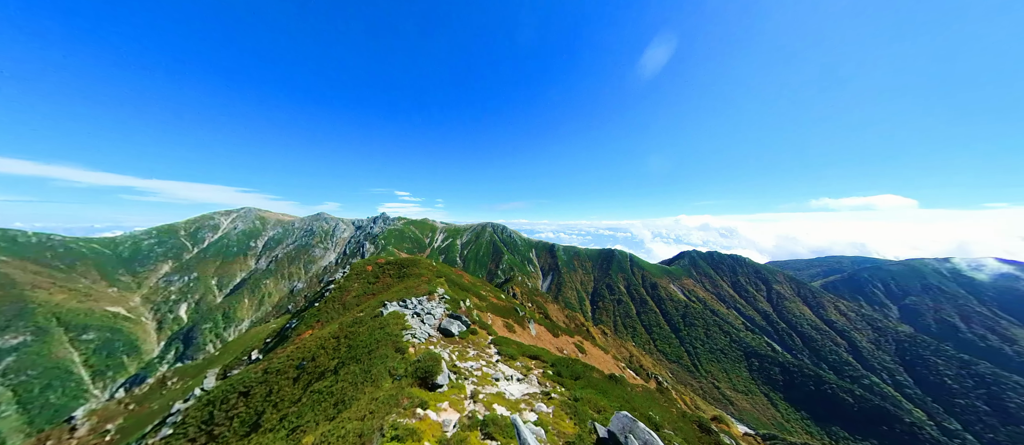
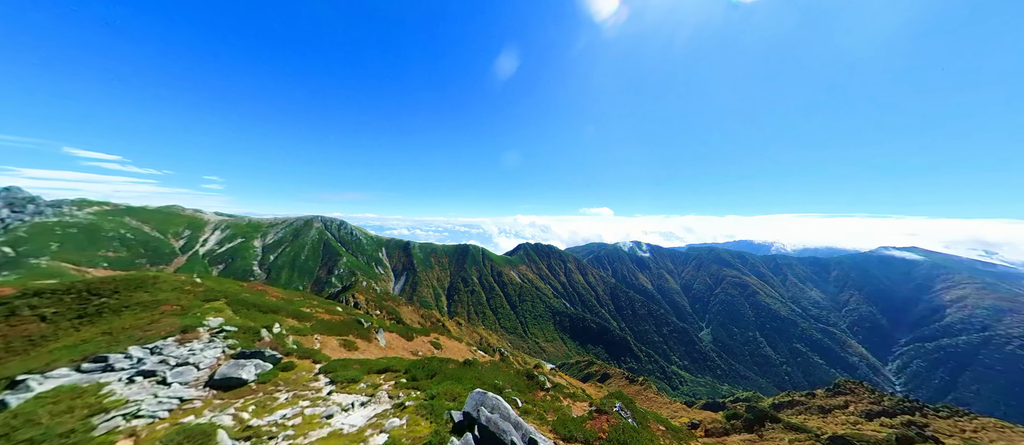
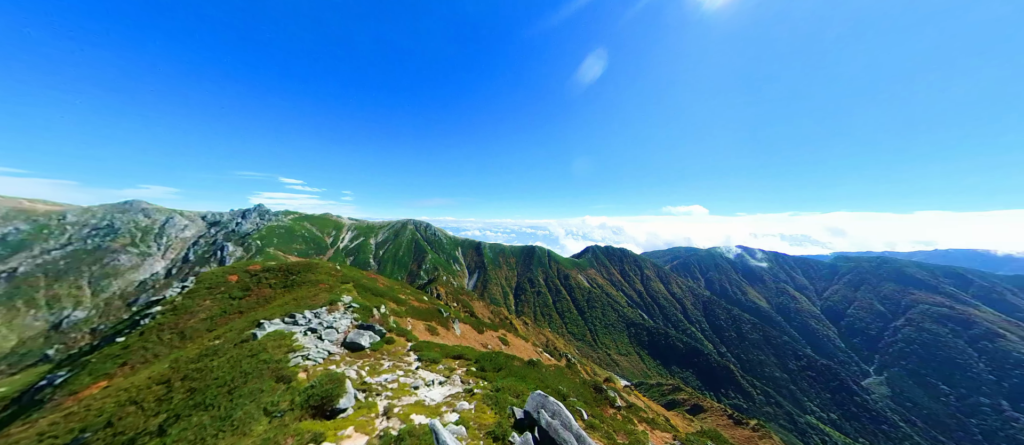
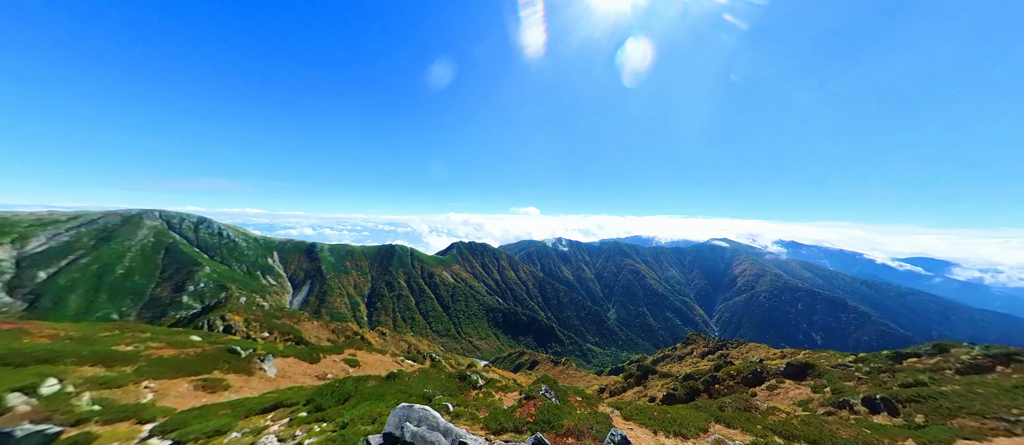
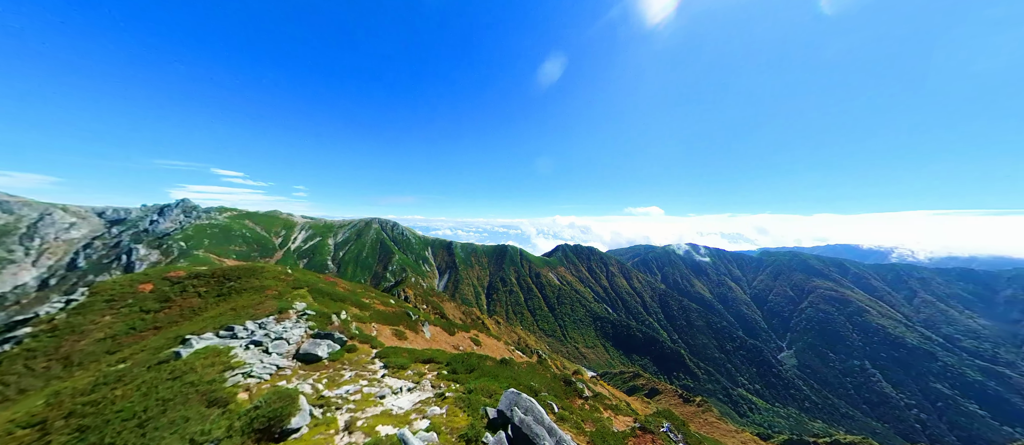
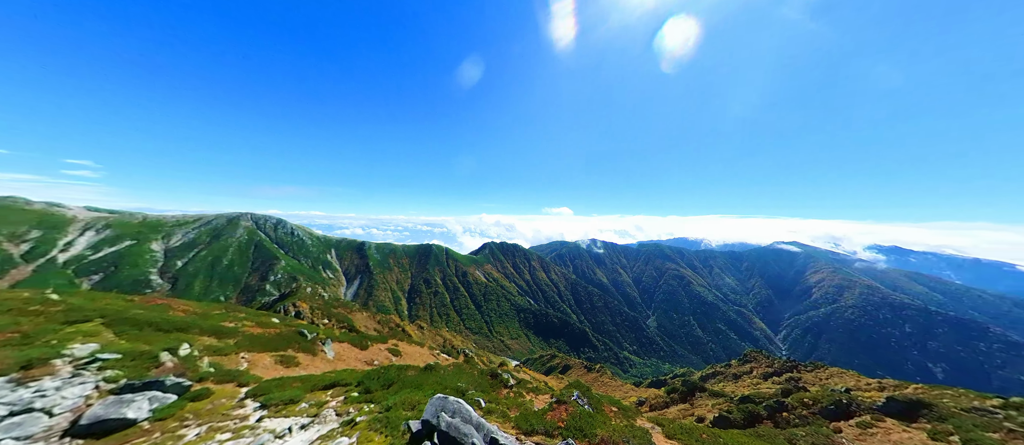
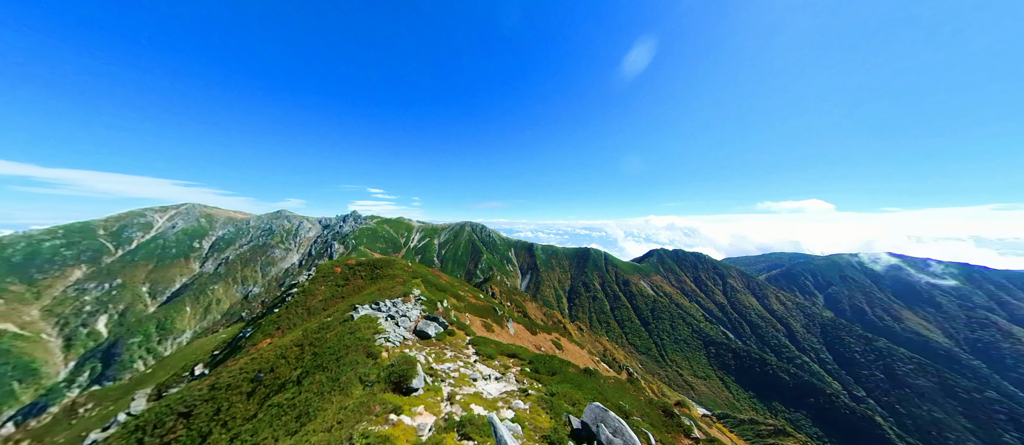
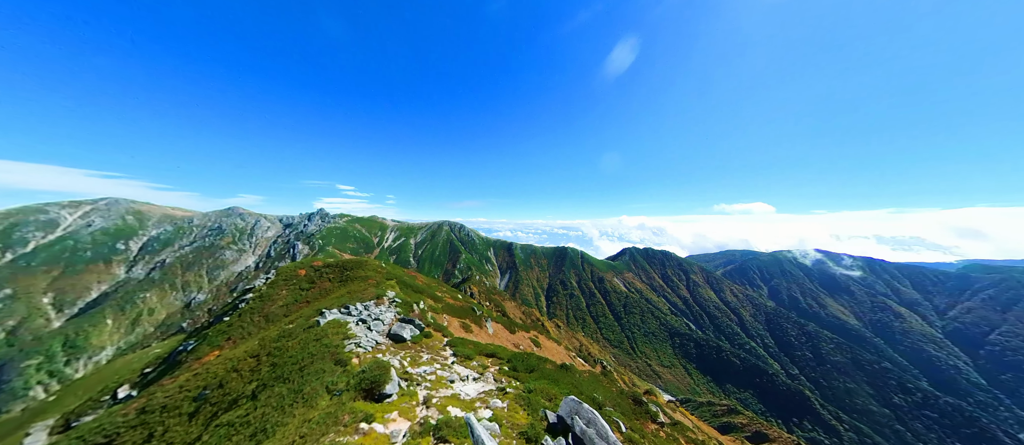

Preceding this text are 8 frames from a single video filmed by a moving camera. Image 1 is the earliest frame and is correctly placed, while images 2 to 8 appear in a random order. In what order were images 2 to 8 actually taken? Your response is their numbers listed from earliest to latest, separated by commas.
7, 8, 3, 5, 2, 6, 4
